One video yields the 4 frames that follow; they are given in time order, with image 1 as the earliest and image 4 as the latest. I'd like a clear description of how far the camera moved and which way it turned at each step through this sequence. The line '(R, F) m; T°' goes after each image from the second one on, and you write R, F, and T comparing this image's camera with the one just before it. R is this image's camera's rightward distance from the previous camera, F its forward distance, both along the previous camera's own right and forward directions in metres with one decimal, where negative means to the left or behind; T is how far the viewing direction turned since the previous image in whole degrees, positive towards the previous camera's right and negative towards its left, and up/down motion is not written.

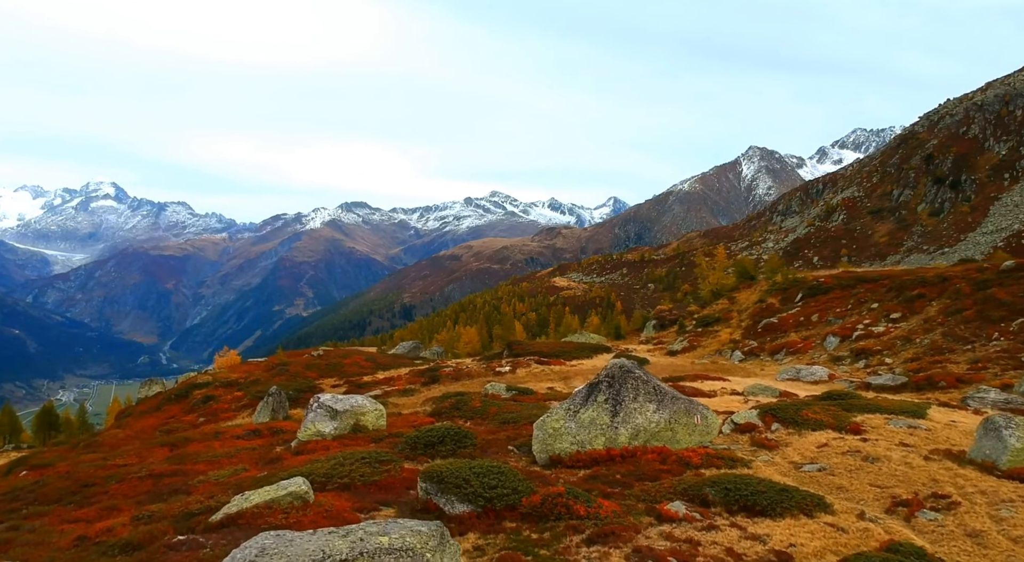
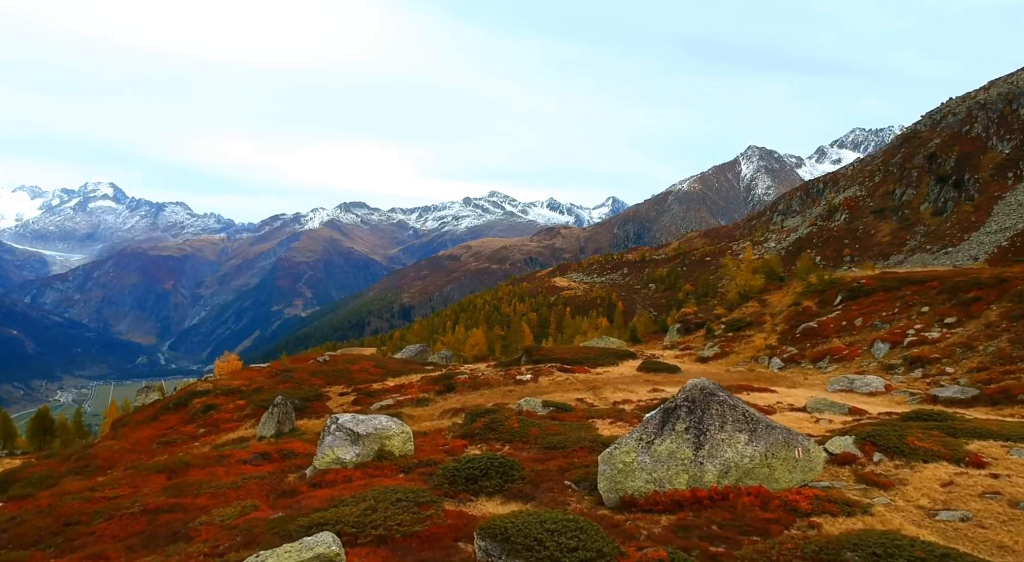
(-1.8, +4.0) m; 0°
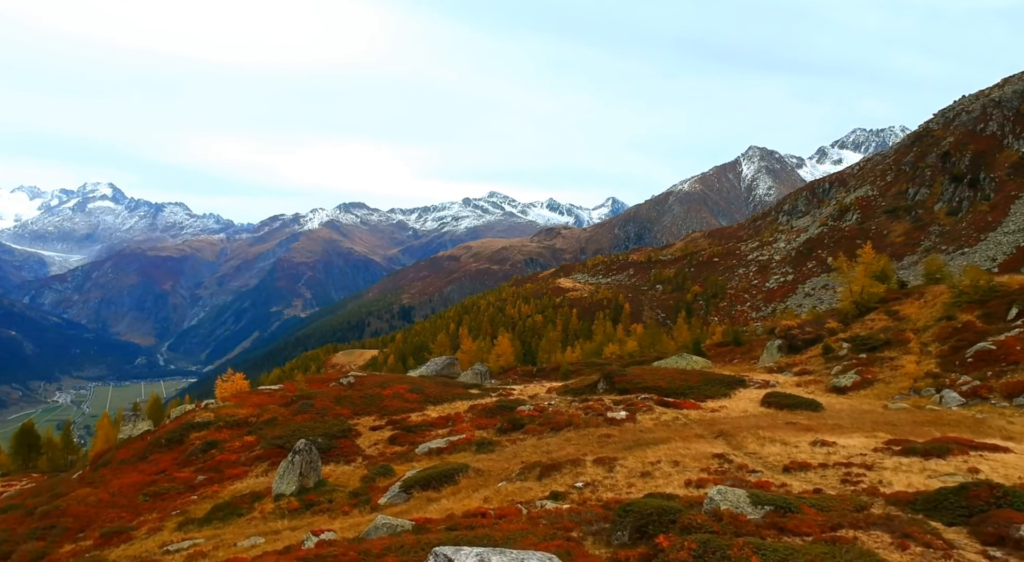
(-5.5, +13.4) m; 0°
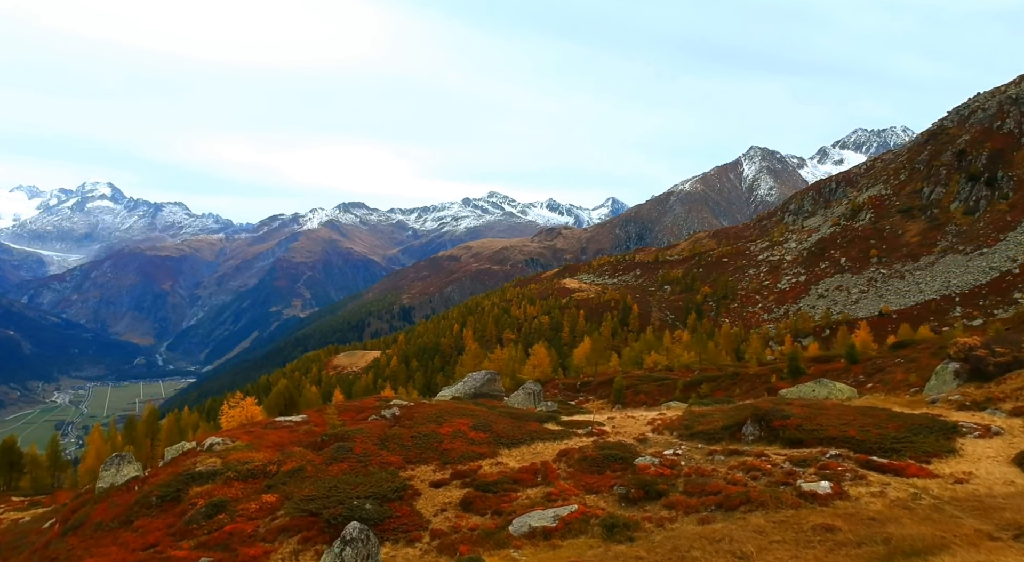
(-6.3, +14.6) m; 0°
